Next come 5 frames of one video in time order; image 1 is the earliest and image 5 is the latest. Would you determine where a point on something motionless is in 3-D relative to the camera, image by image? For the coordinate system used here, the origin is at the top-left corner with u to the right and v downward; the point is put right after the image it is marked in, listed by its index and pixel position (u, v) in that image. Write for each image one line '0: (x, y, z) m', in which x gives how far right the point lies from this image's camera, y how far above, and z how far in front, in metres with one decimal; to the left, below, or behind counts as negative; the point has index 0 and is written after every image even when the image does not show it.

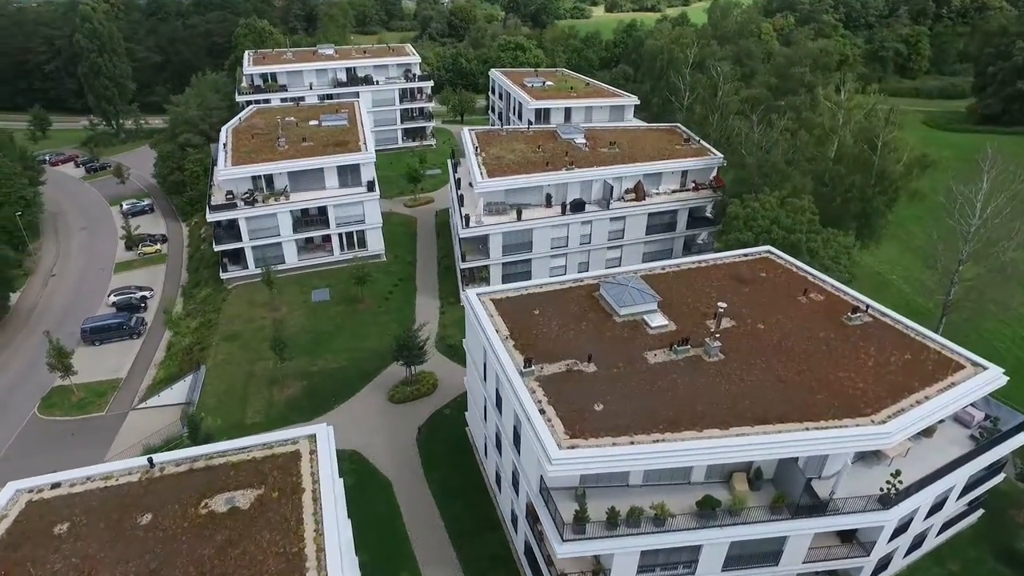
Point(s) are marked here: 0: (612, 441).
0: (+3.0, -5.0, +19.6) m
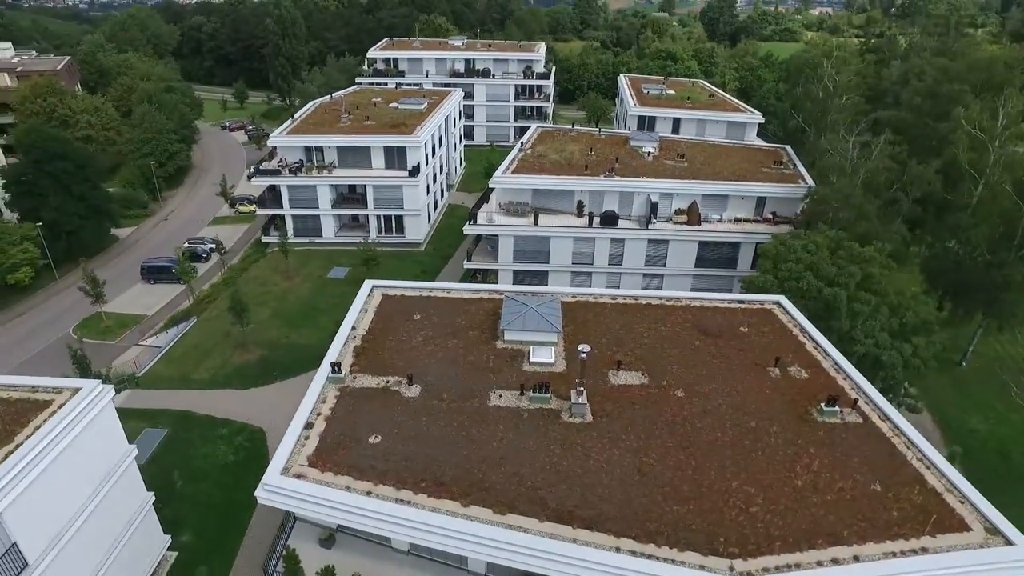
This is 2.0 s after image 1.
0: (-4.2, -4.9, +15.1) m
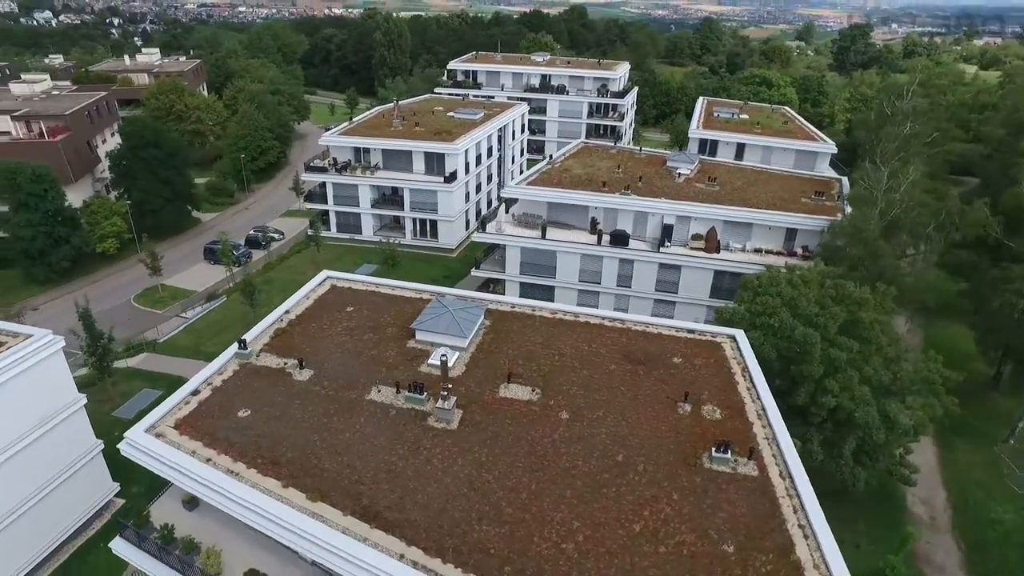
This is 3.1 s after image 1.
0: (-8.4, -4.2, +15.7) m
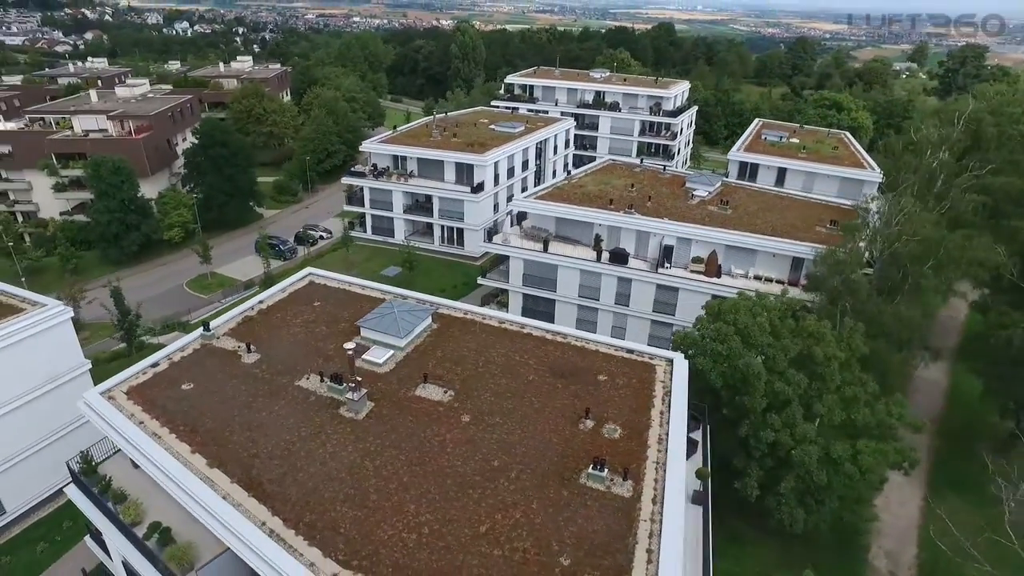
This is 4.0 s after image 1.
0: (-11.3, -3.7, +17.9) m
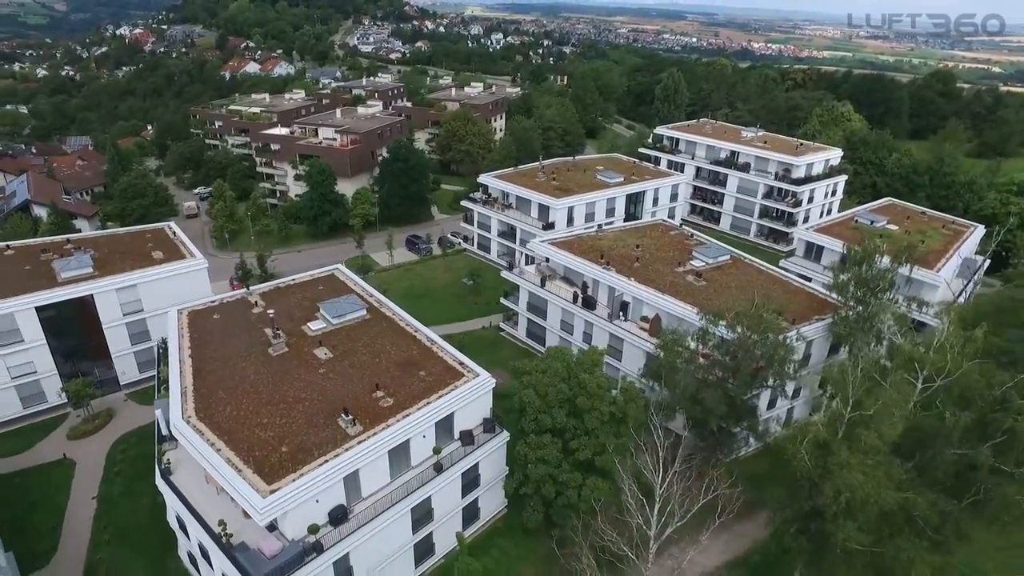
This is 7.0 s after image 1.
0: (-18.1, -1.9, +33.1) m
